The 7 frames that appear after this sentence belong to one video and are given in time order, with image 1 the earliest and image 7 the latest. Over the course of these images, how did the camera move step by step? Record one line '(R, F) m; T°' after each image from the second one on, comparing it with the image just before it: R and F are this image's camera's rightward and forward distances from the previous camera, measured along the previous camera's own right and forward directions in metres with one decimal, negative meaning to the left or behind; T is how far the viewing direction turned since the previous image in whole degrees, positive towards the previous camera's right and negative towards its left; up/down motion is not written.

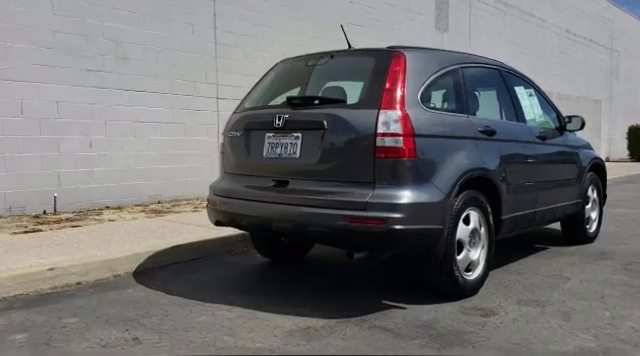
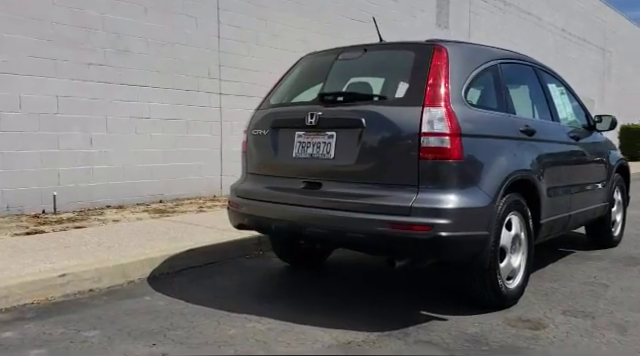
(-0.3, +0.3) m; +1°
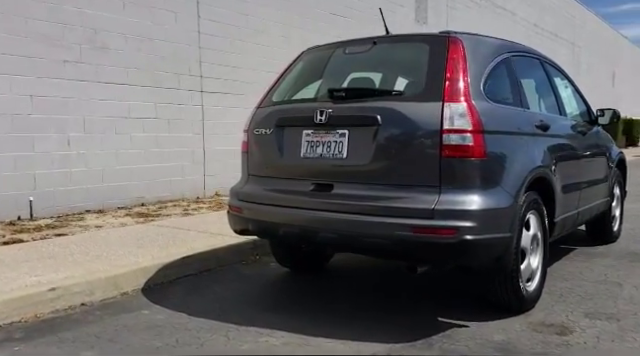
(-0.2, +0.2) m; +3°
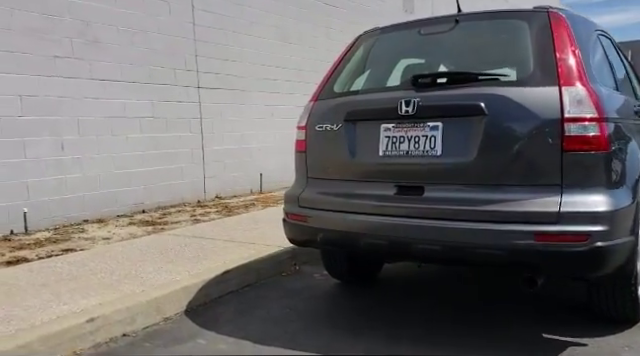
(-0.6, +0.5) m; +3°
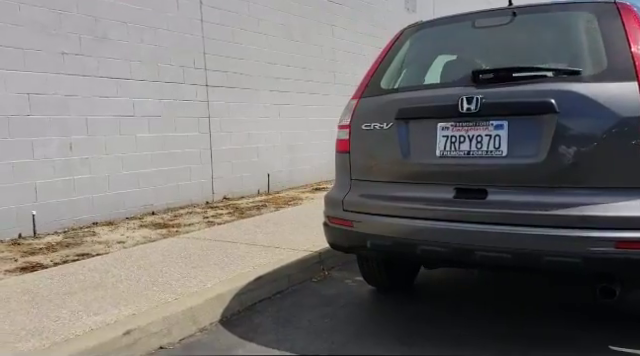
(-0.3, +0.2) m; +1°
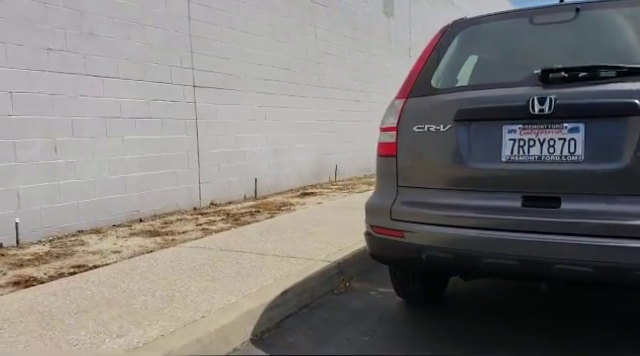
(-0.5, +0.3) m; +4°
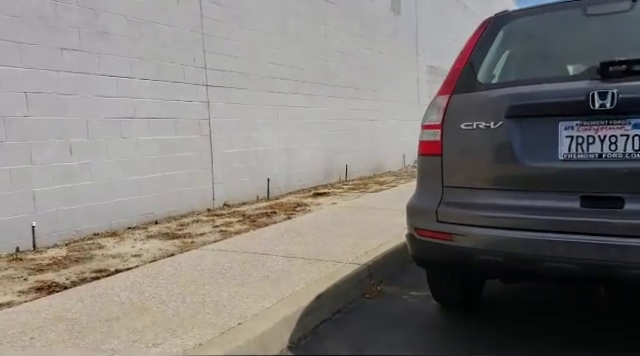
(-0.2, +0.1) m; 0°
